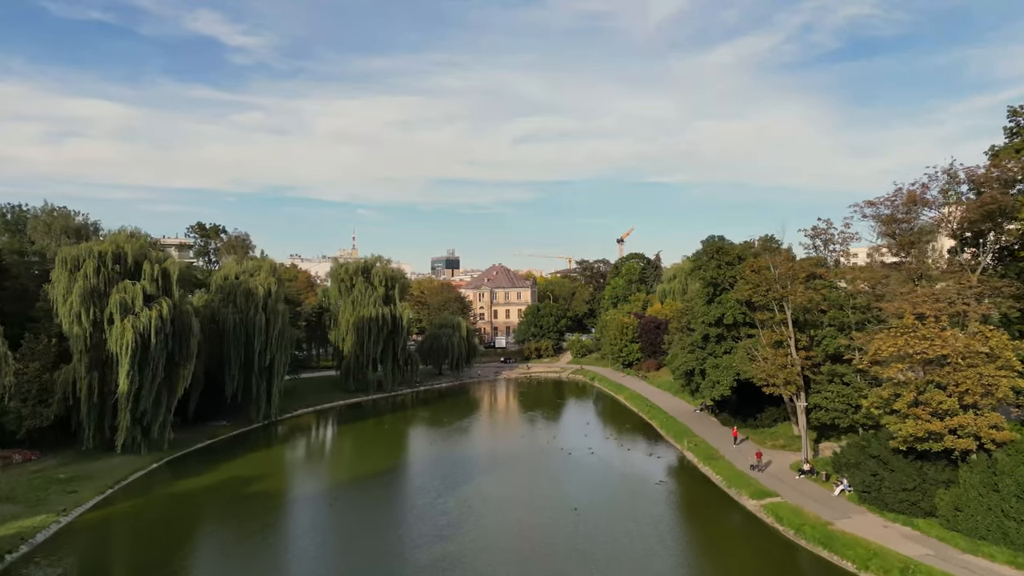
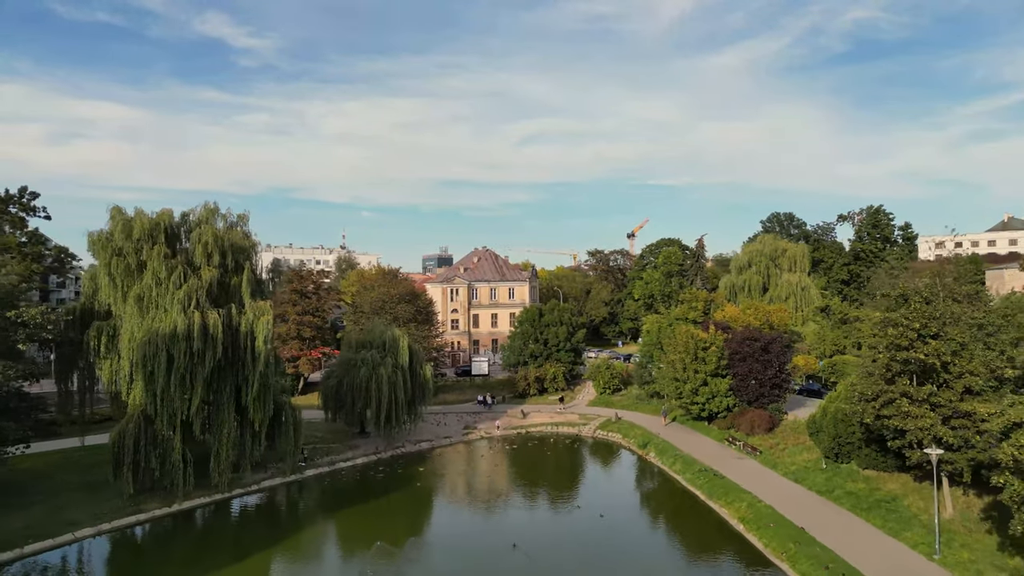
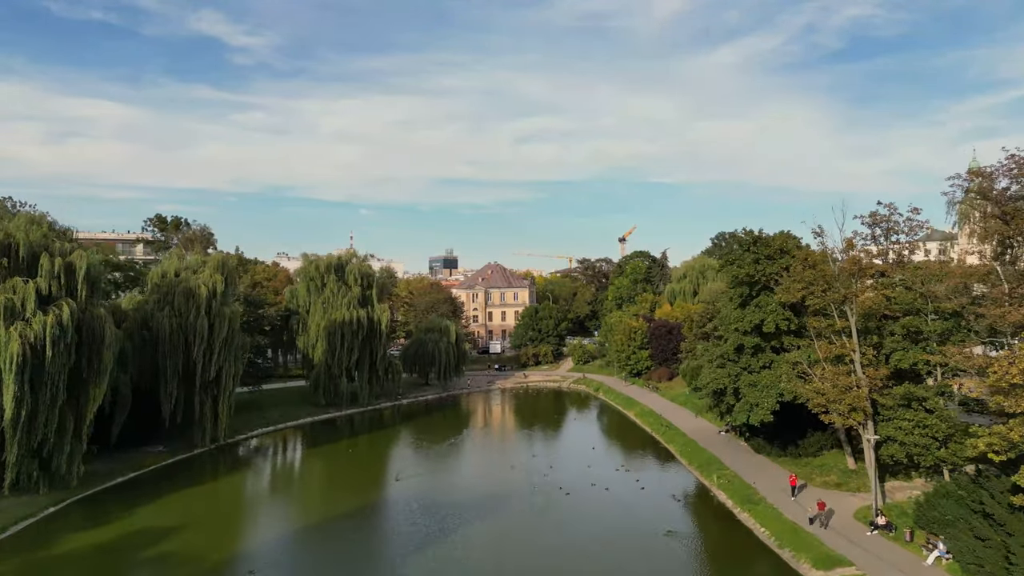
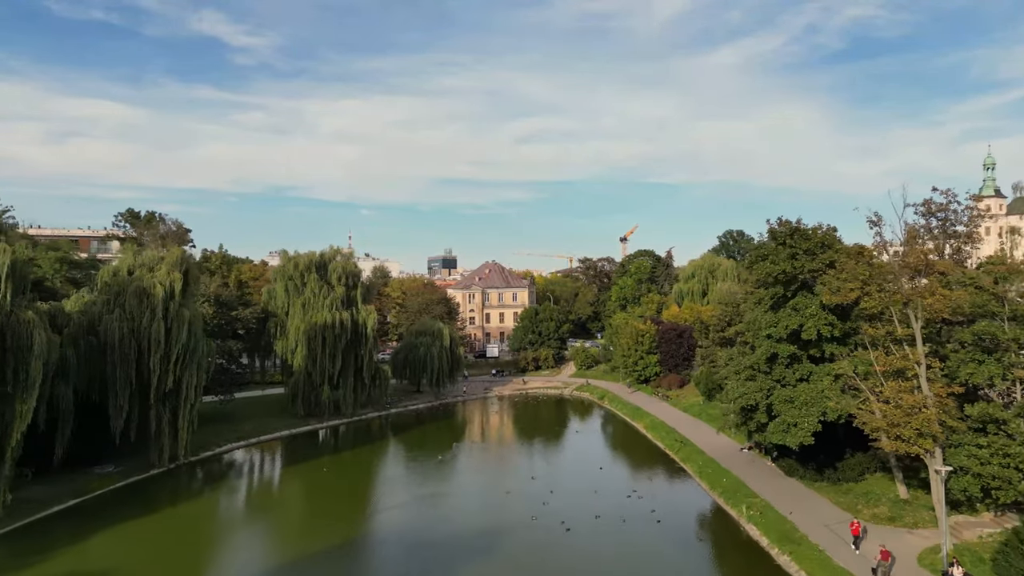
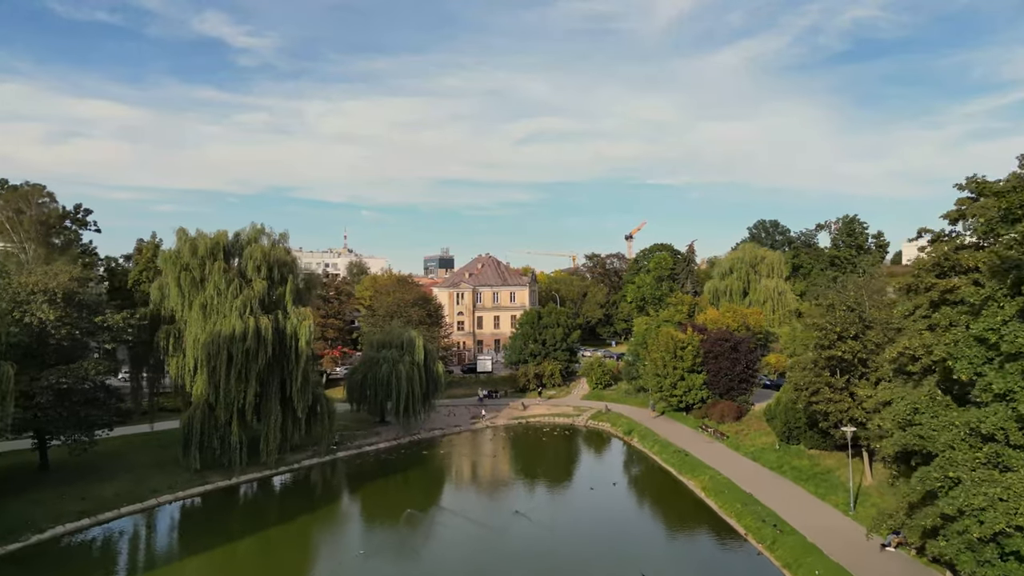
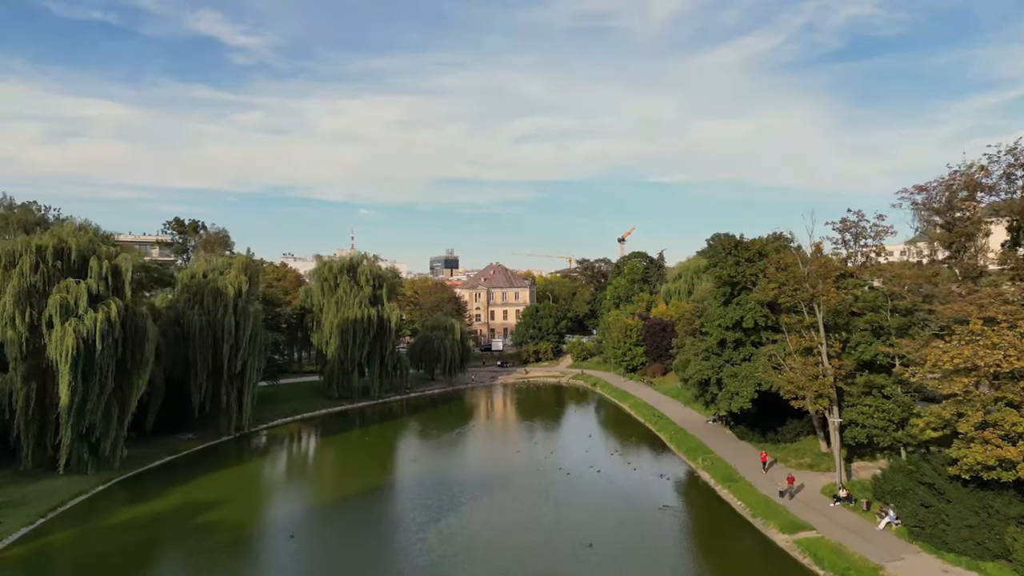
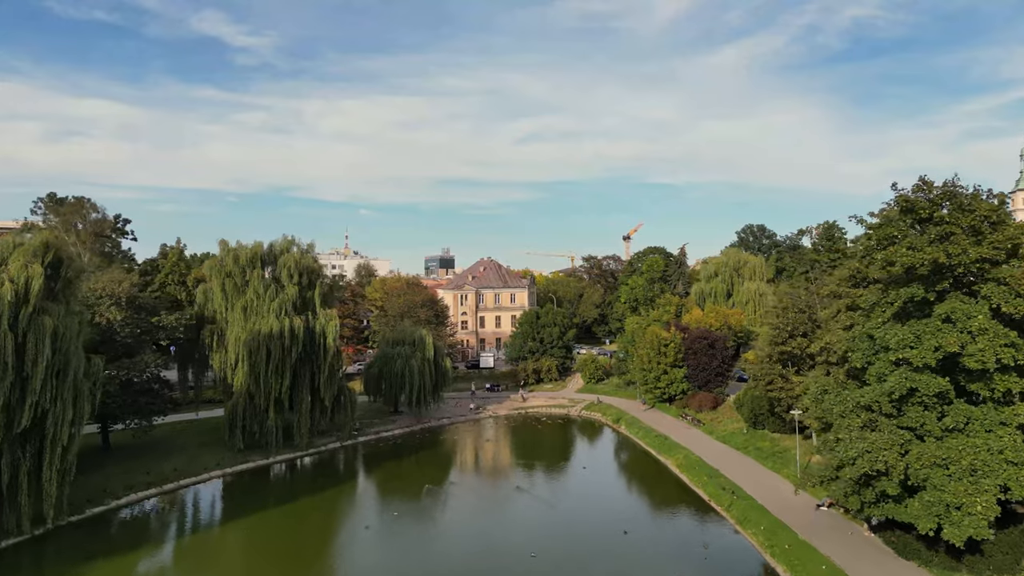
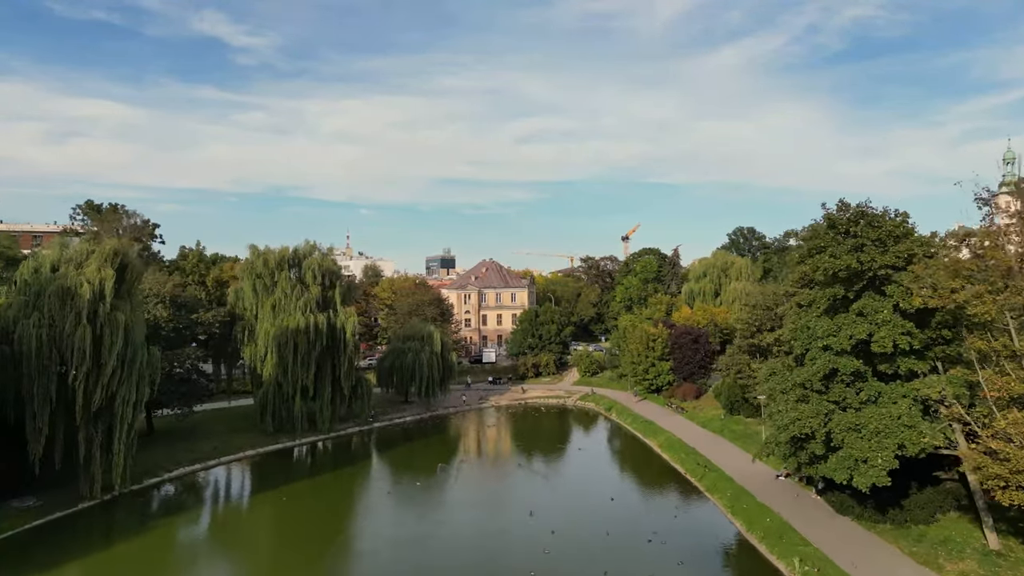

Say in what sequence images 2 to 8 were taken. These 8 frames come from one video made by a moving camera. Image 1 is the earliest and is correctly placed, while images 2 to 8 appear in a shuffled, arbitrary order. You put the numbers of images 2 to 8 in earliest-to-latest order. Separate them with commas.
6, 3, 4, 8, 7, 5, 2
